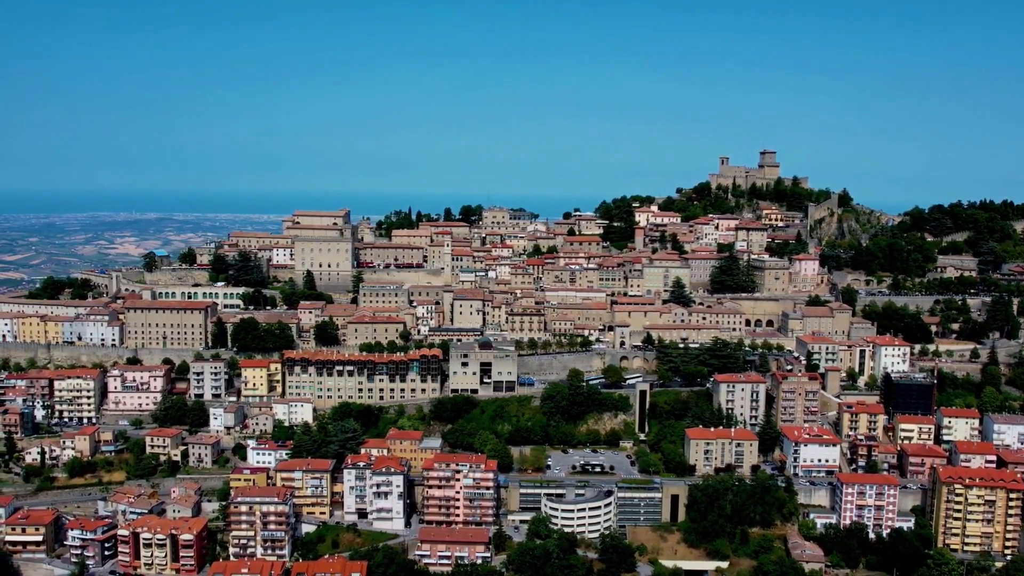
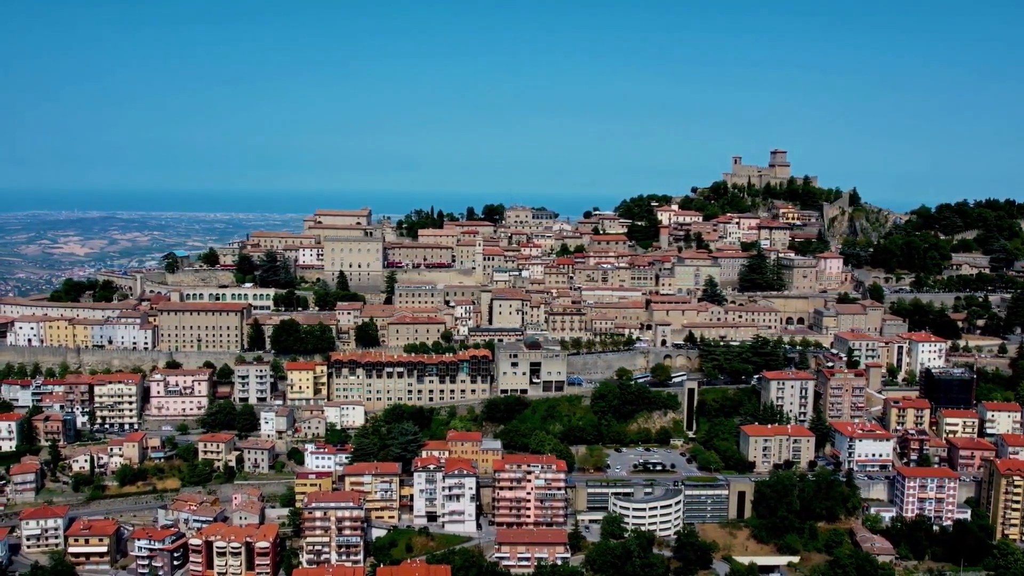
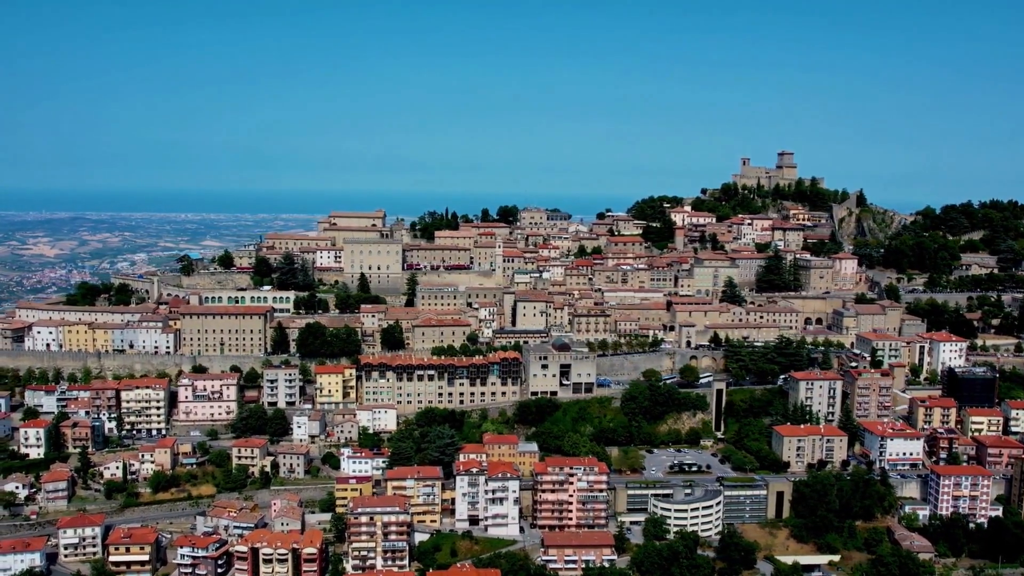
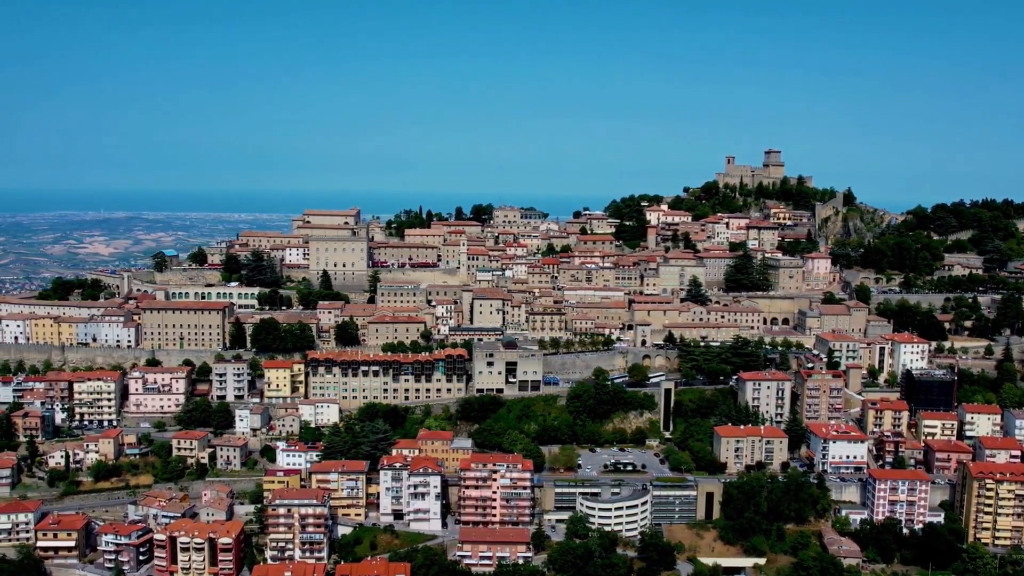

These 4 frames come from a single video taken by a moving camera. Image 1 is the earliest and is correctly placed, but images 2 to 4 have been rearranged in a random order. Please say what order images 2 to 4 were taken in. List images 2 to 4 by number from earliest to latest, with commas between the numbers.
4, 2, 3
